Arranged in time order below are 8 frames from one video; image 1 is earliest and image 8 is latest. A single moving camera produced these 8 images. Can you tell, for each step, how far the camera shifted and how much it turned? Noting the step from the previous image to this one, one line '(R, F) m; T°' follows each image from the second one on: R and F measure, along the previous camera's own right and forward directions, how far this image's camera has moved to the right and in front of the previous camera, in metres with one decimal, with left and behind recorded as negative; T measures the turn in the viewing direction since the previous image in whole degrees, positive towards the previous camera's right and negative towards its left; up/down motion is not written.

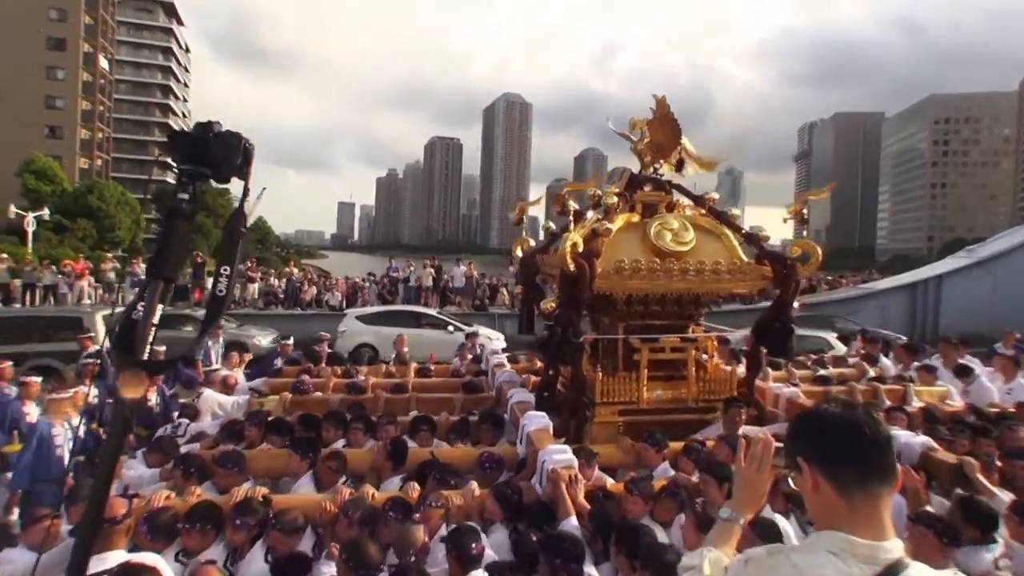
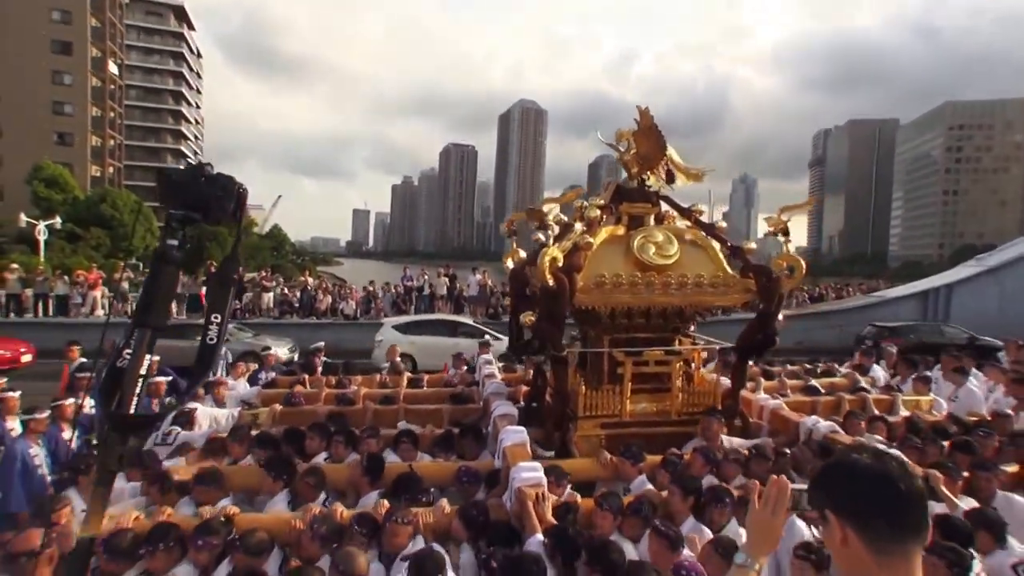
(+0.3, 0.0) m; -1°
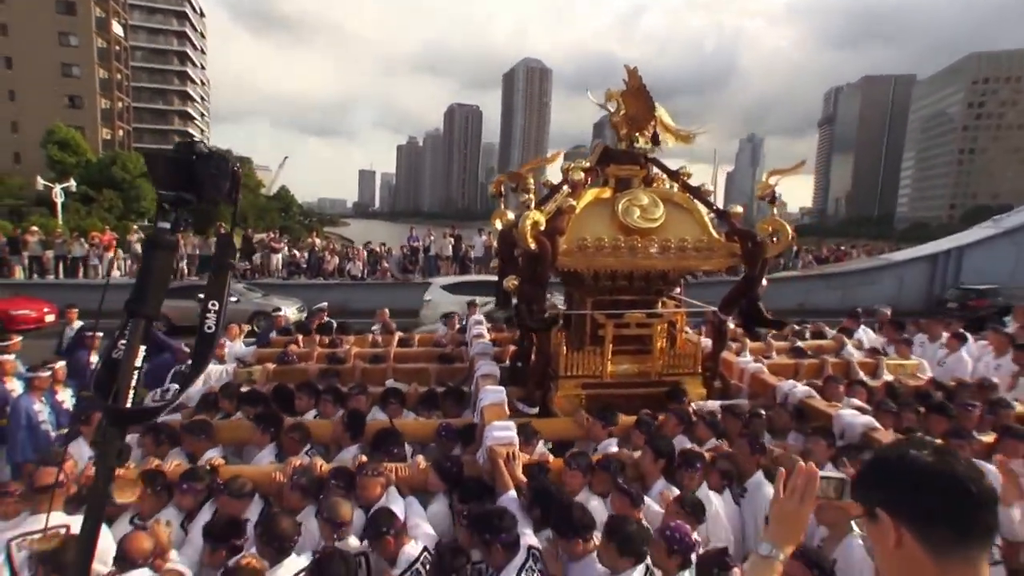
(+0.2, -0.1) m; -1°
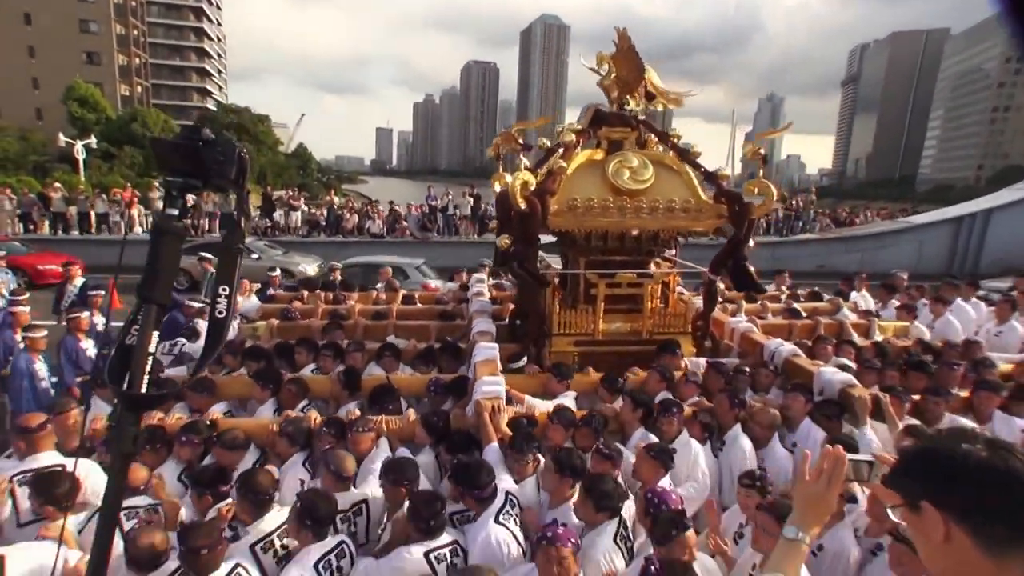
(+0.2, -0.2) m; -1°
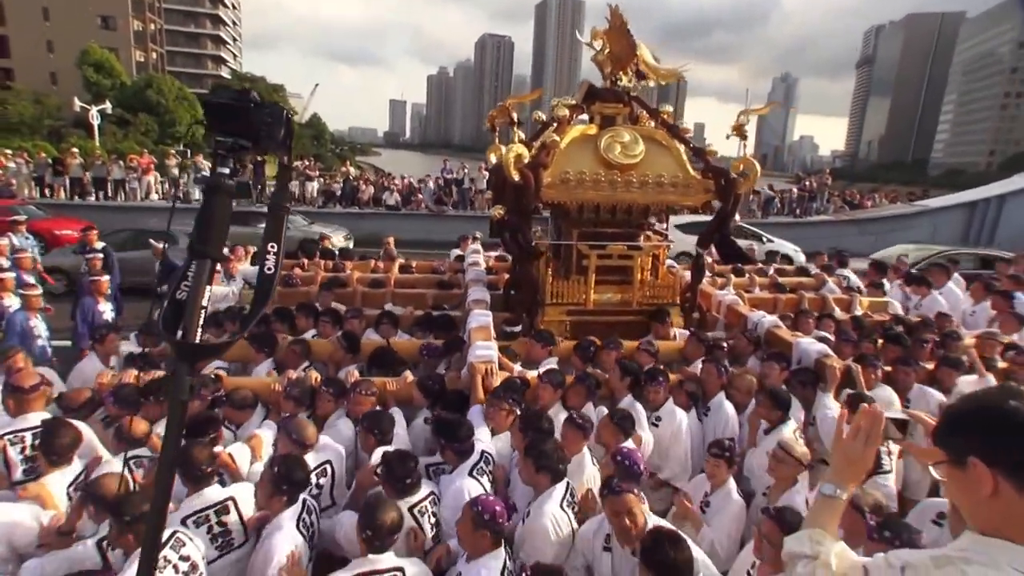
(+0.2, -0.2) m; -1°
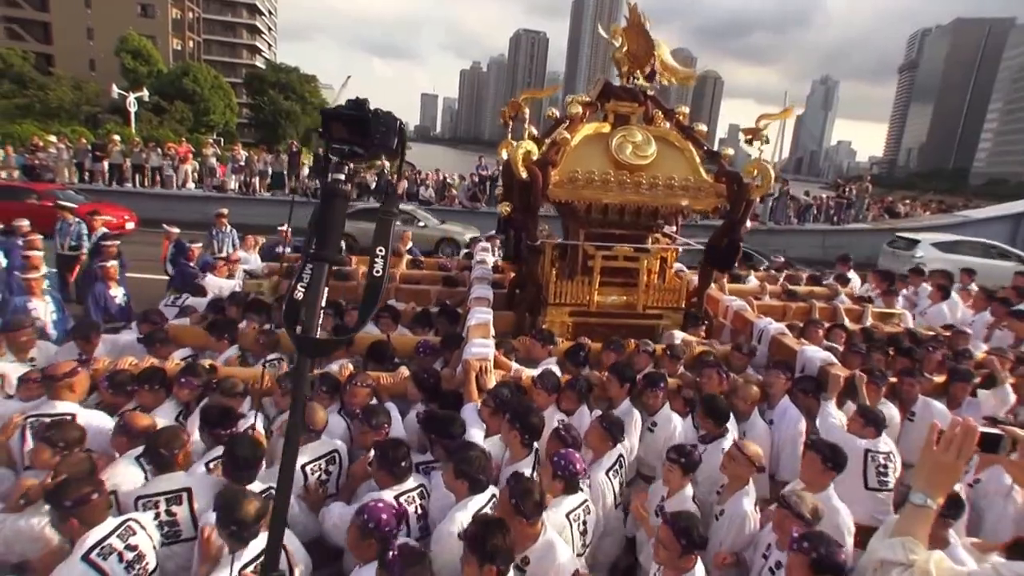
(+0.2, +0.1) m; -2°
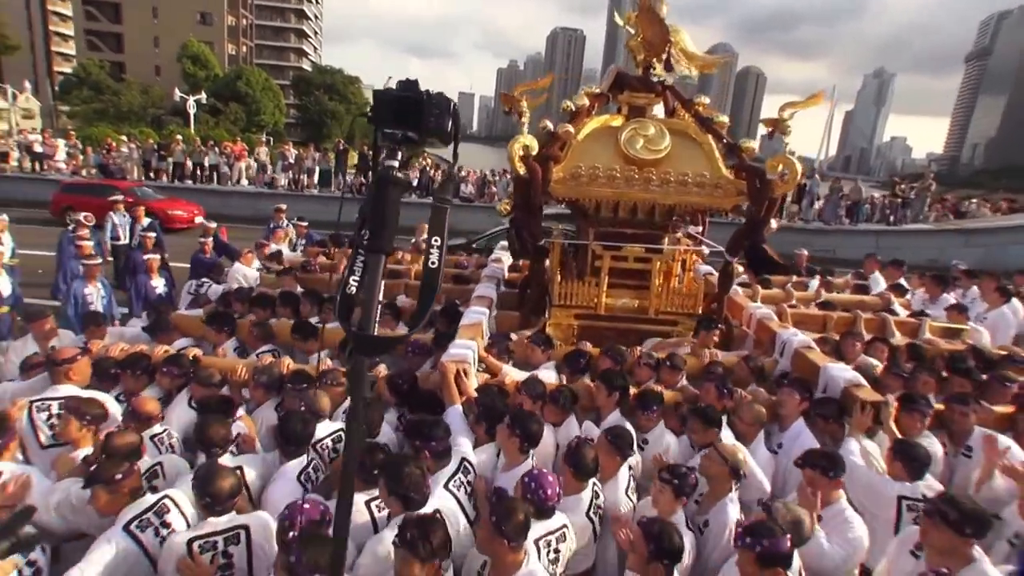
(+0.4, +0.4) m; -3°
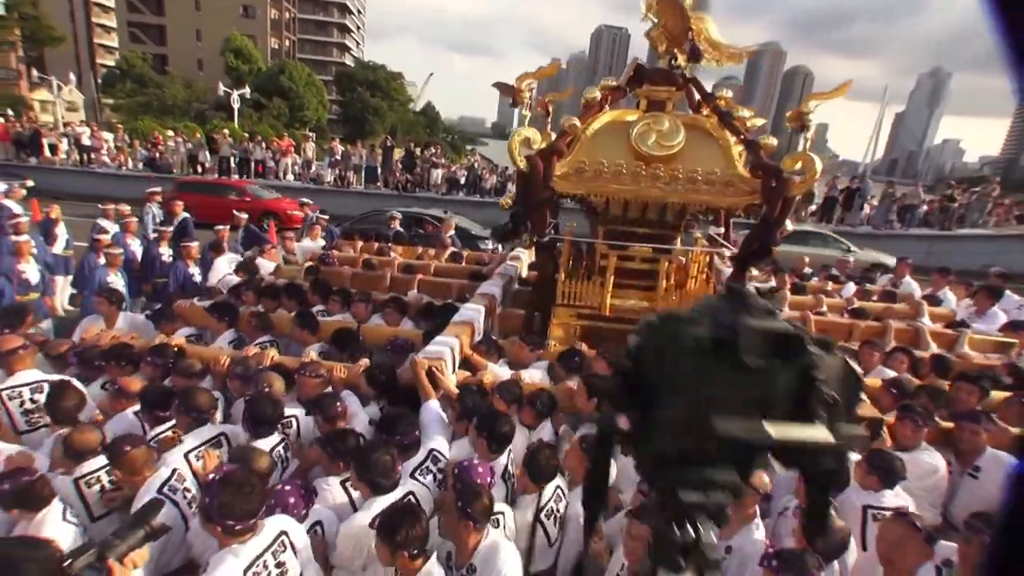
(+0.3, +0.2) m; -3°
